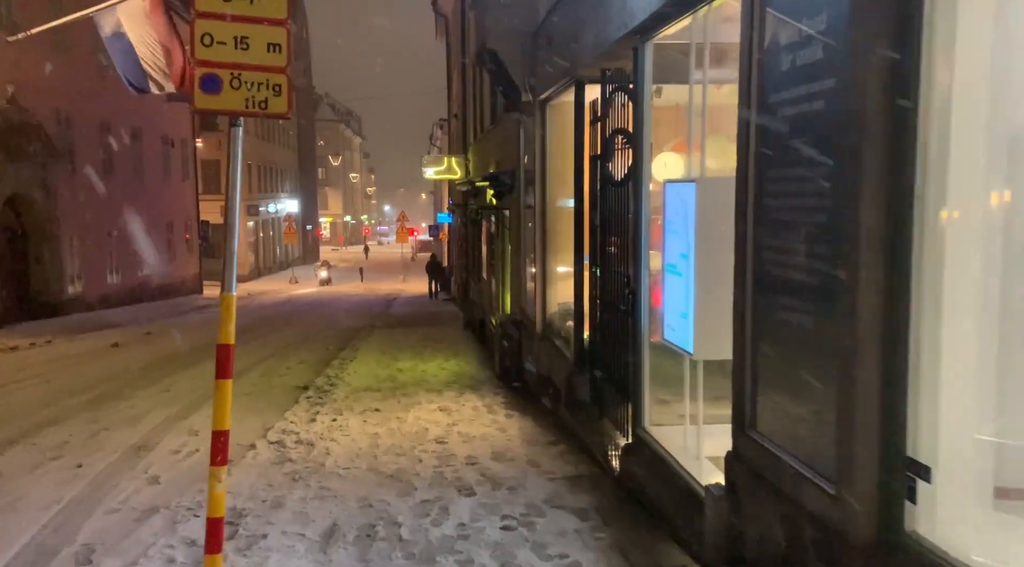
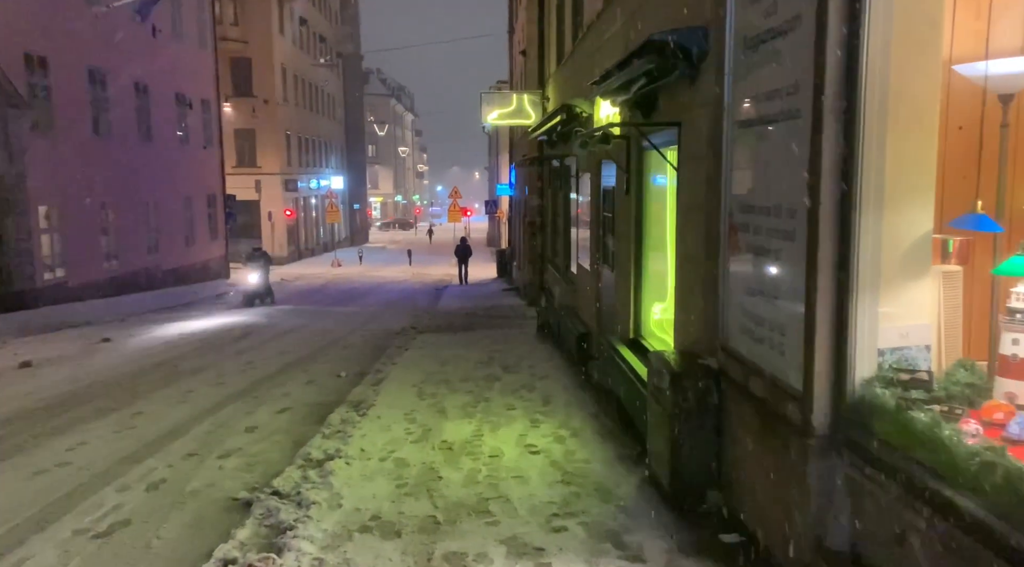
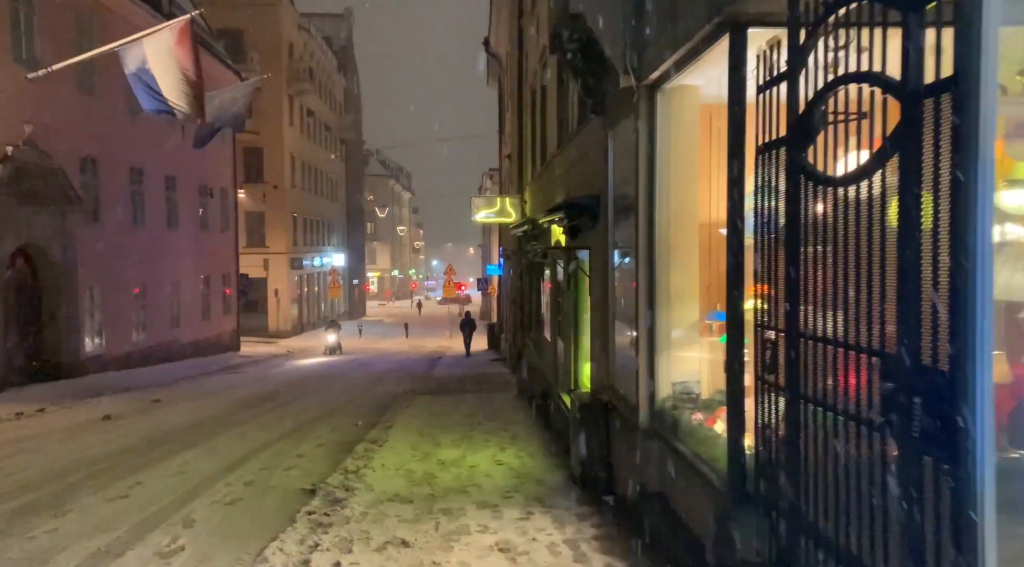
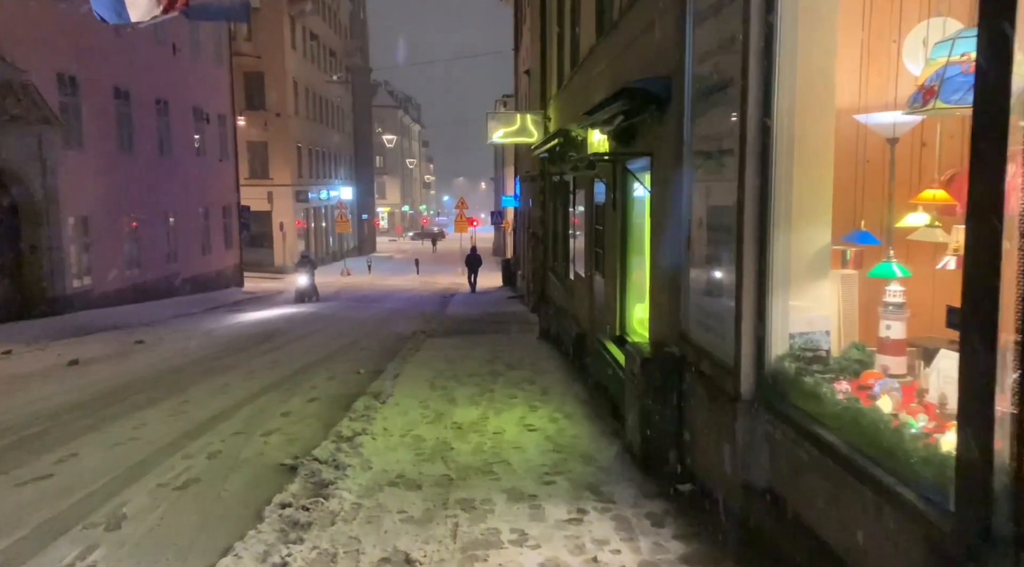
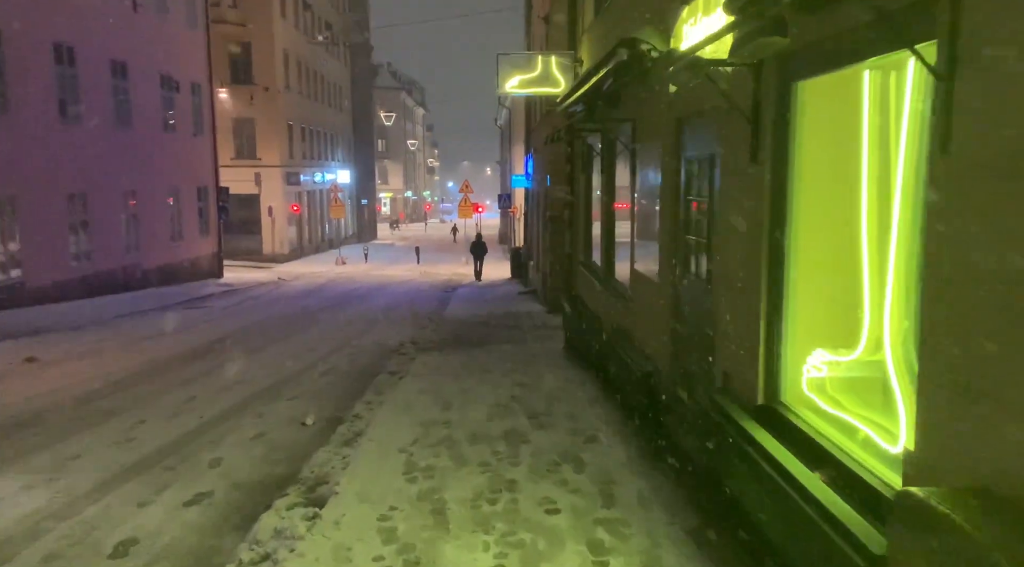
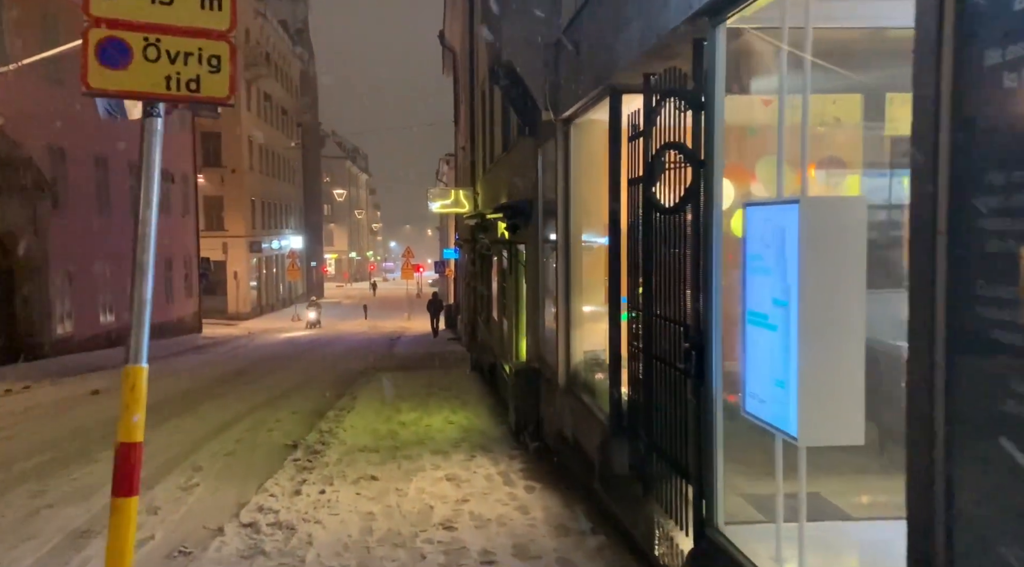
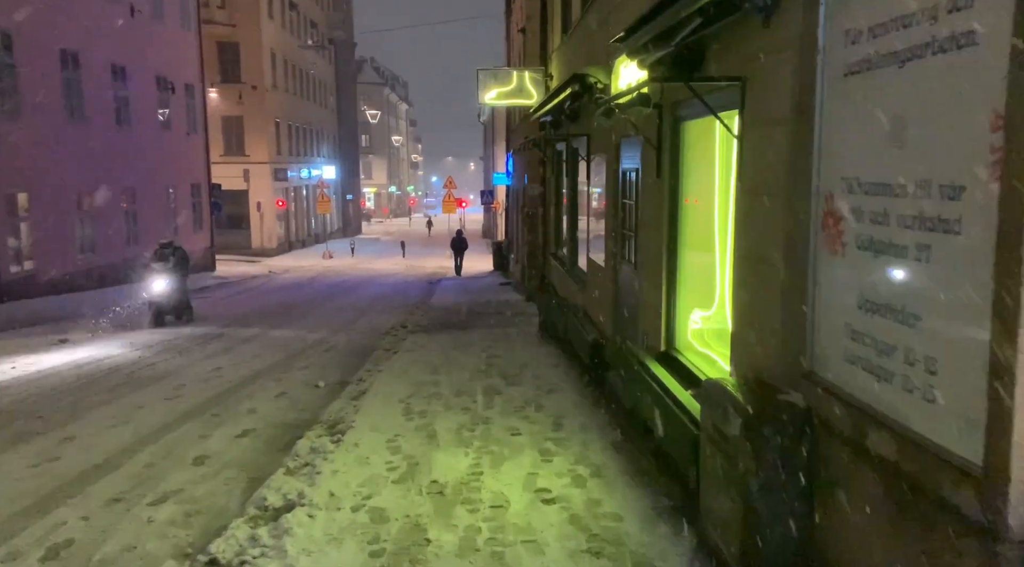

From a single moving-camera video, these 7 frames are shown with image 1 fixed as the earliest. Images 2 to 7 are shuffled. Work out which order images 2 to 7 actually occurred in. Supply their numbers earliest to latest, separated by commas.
6, 3, 4, 2, 7, 5
